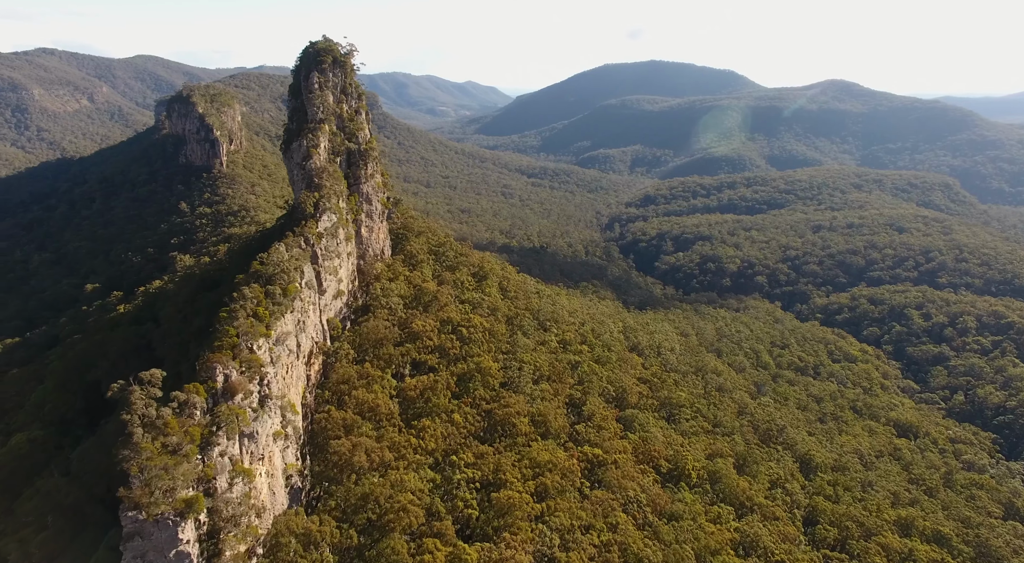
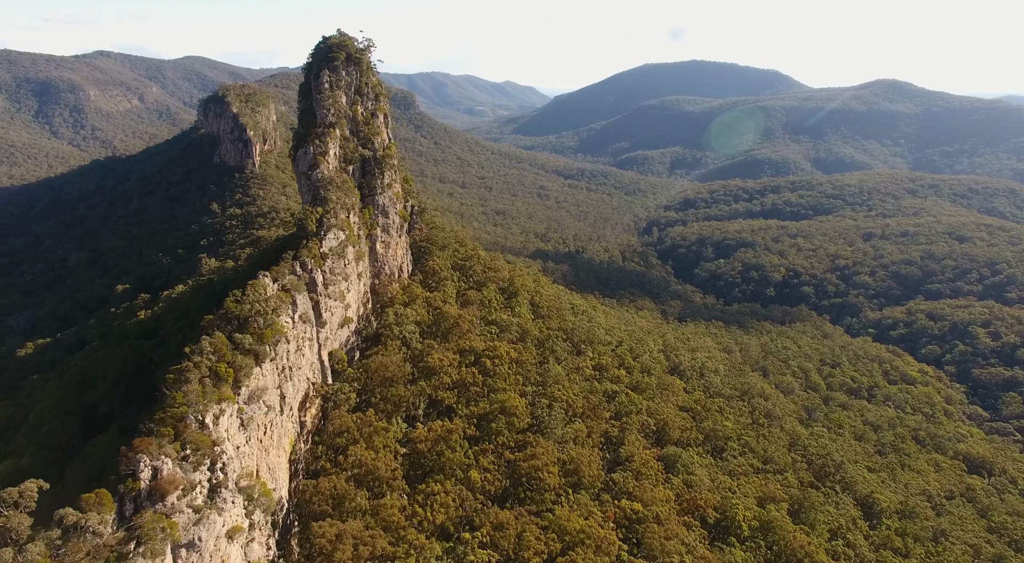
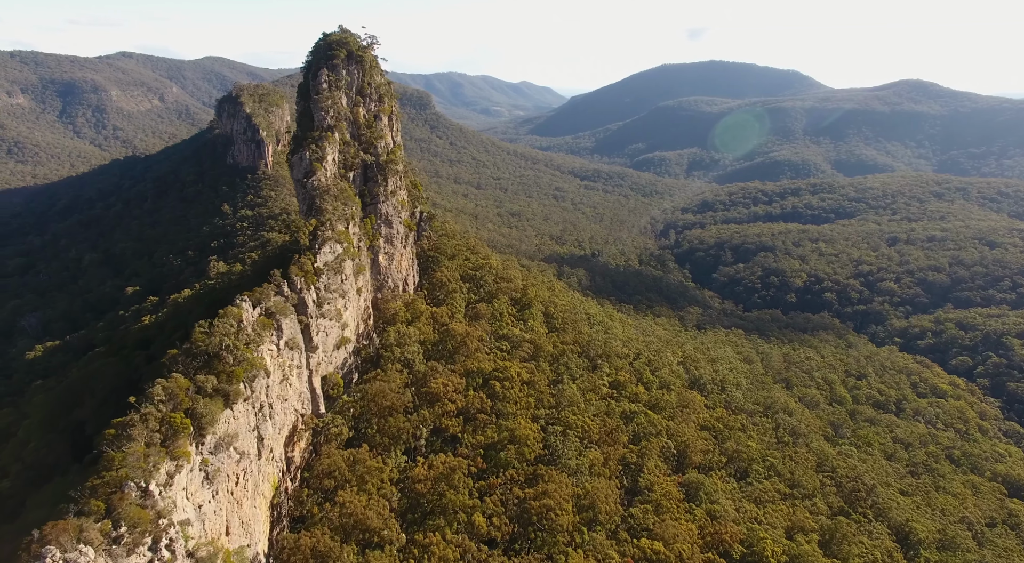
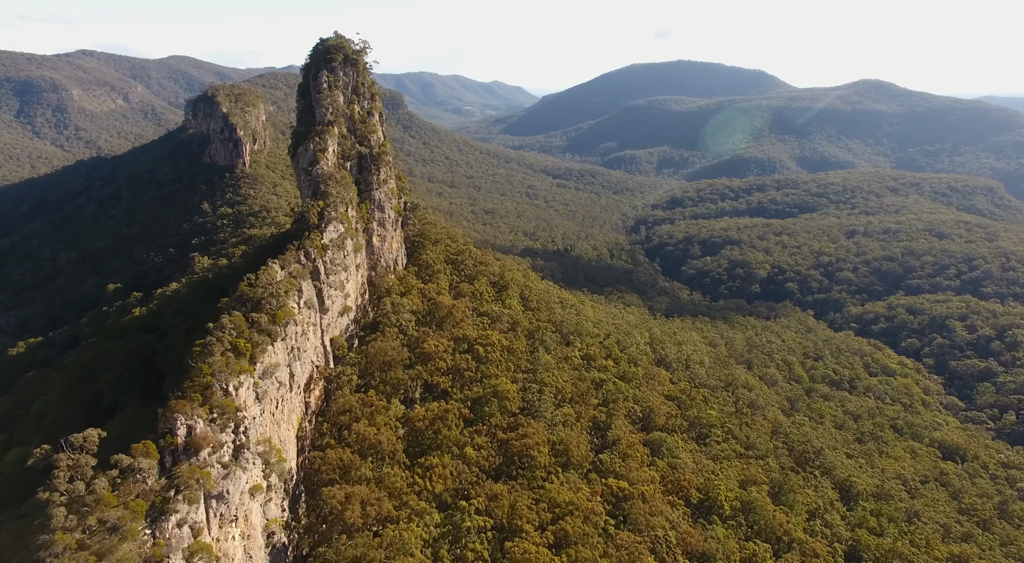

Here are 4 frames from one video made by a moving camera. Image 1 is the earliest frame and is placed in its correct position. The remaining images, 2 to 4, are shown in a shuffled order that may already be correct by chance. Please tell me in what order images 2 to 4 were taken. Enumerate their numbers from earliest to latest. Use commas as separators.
4, 2, 3
